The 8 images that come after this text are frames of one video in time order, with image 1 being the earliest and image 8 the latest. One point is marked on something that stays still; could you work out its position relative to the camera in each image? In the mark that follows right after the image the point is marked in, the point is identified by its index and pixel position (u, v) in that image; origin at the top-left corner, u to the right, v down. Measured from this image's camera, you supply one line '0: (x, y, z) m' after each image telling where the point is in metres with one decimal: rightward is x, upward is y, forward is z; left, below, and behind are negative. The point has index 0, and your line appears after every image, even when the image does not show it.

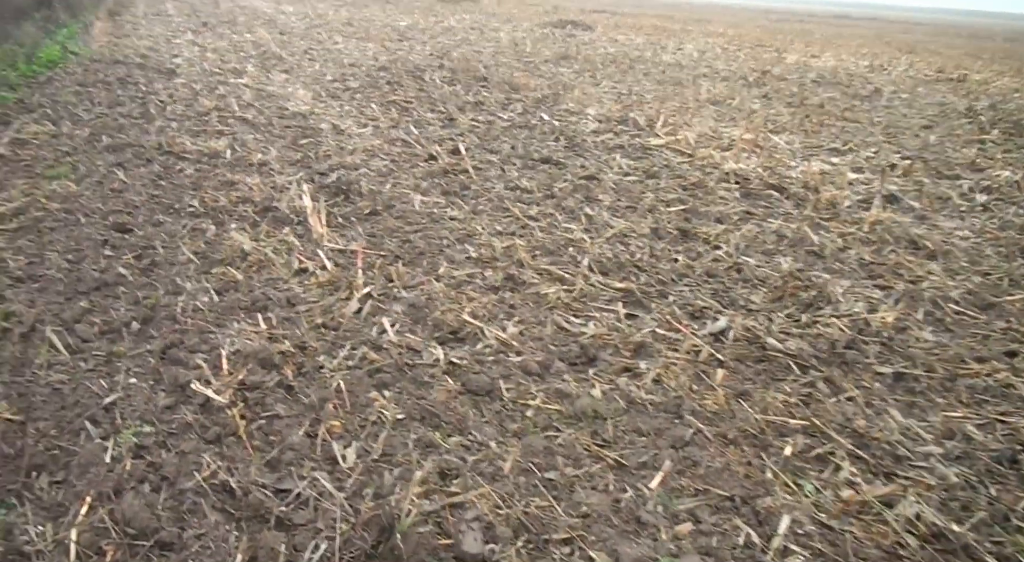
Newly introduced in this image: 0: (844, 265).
0: (+1.5, +0.1, +2.7) m
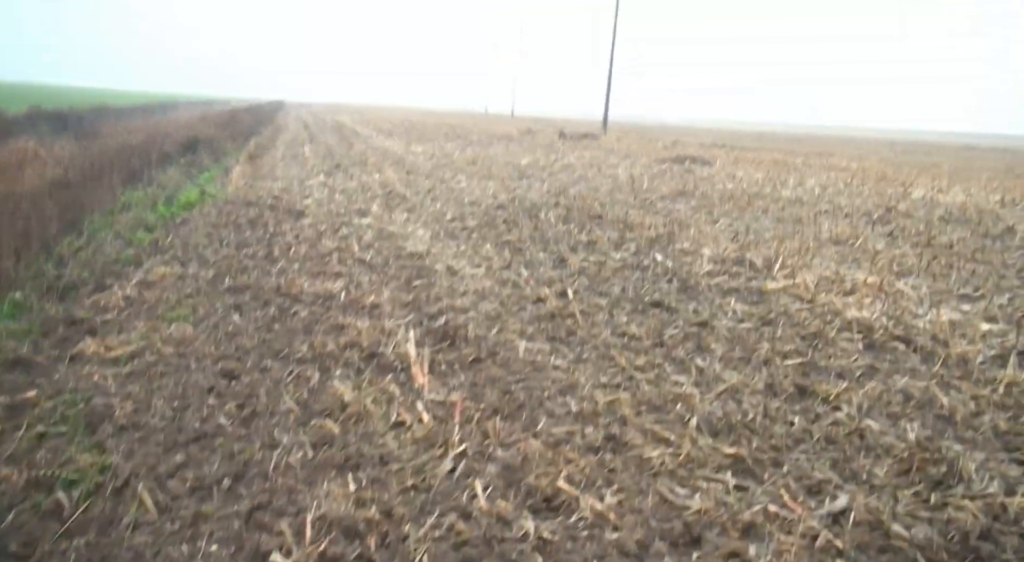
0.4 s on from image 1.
0: (+1.9, -0.6, +2.4) m
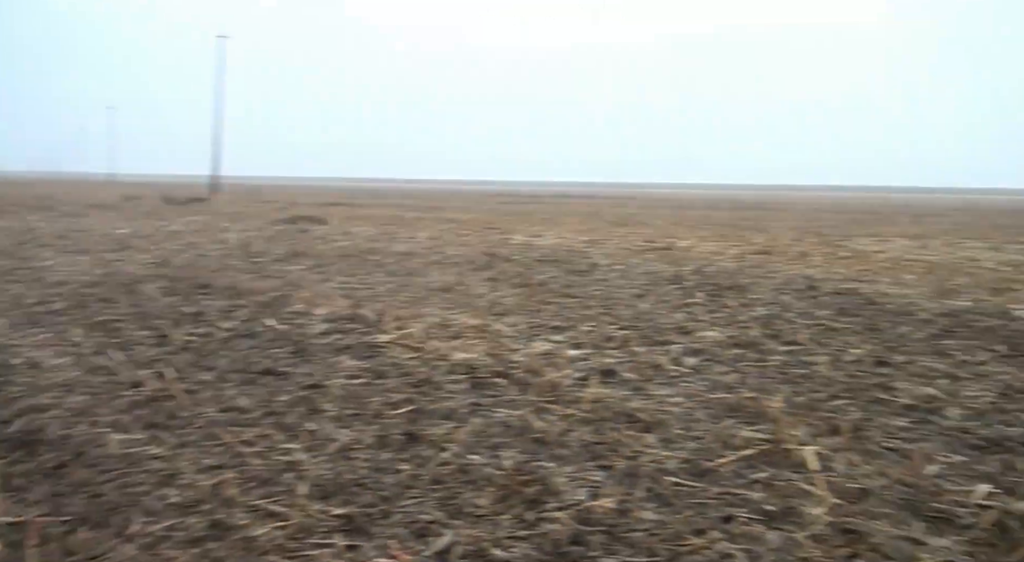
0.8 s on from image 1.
0: (+0.3, -0.8, +2.7) m
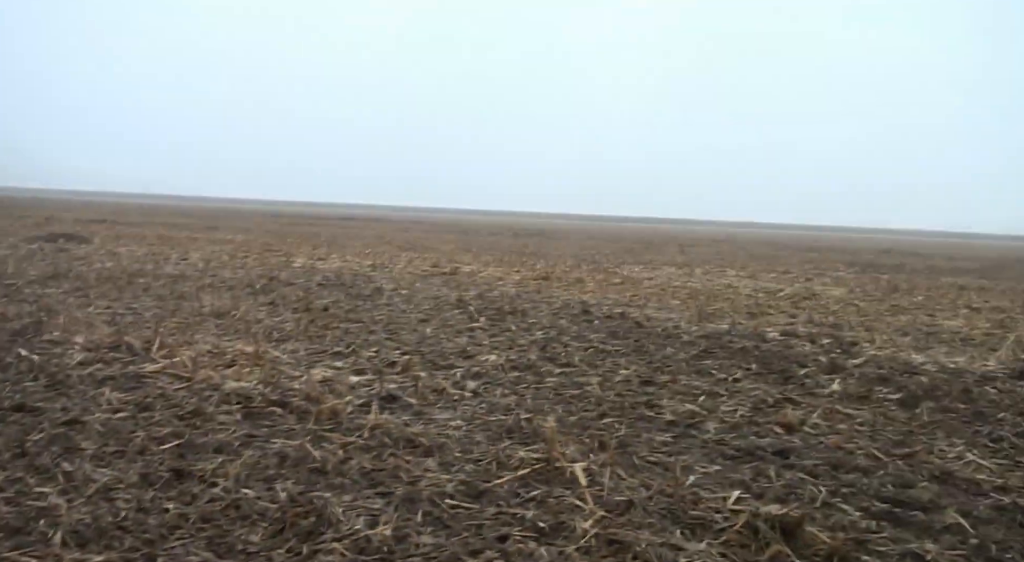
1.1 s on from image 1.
0: (-0.8, -0.9, +2.7) m
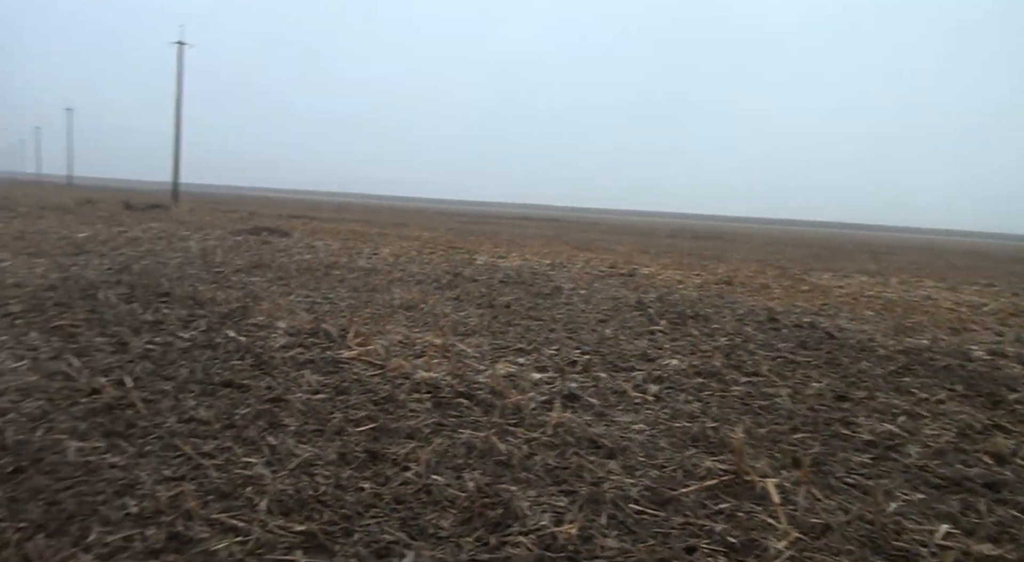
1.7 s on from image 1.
0: (+0.1, -0.9, +2.7) m
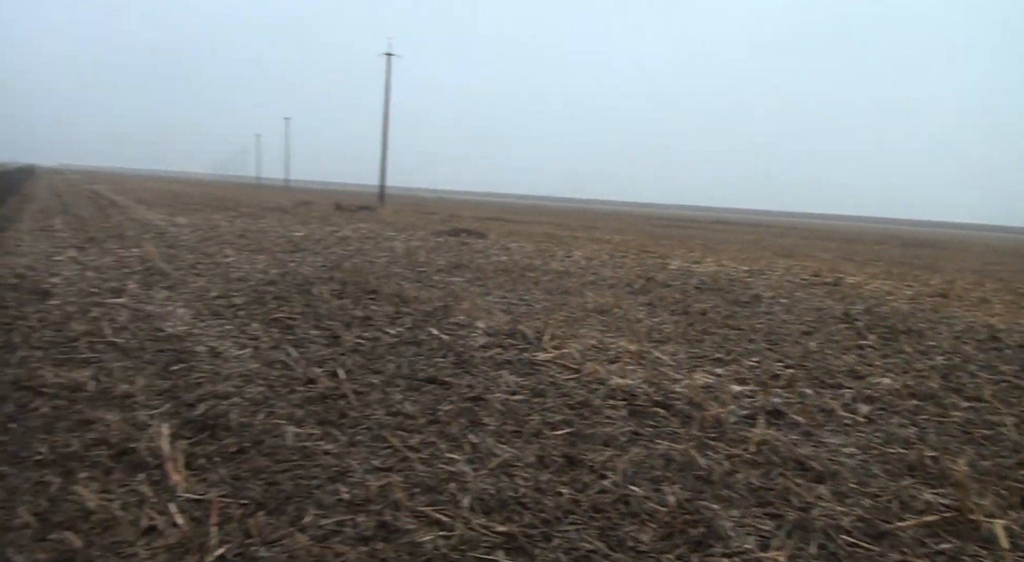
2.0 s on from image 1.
0: (+1.0, -0.9, +2.6) m
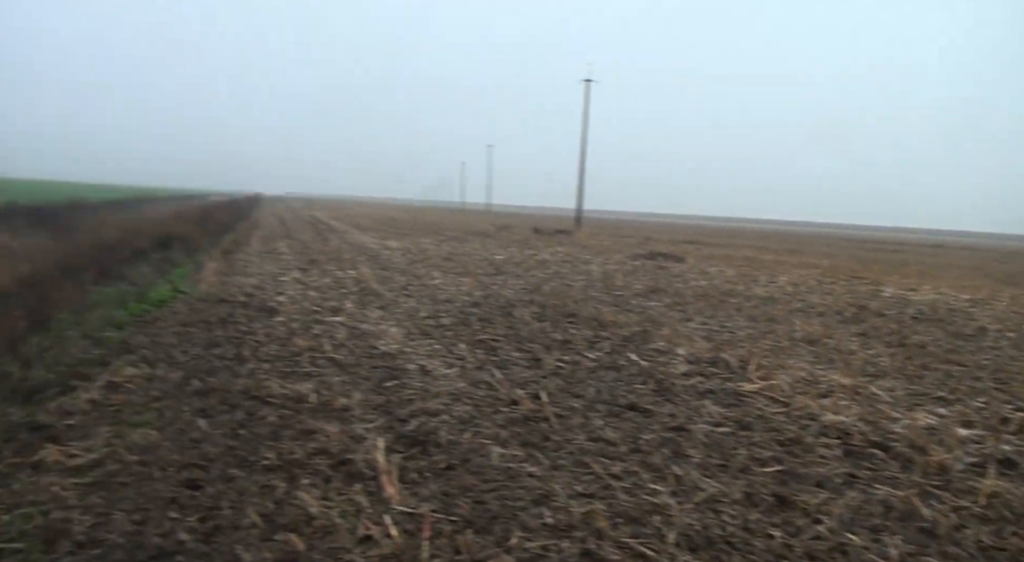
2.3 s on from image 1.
0: (+1.8, -1.1, +2.3) m
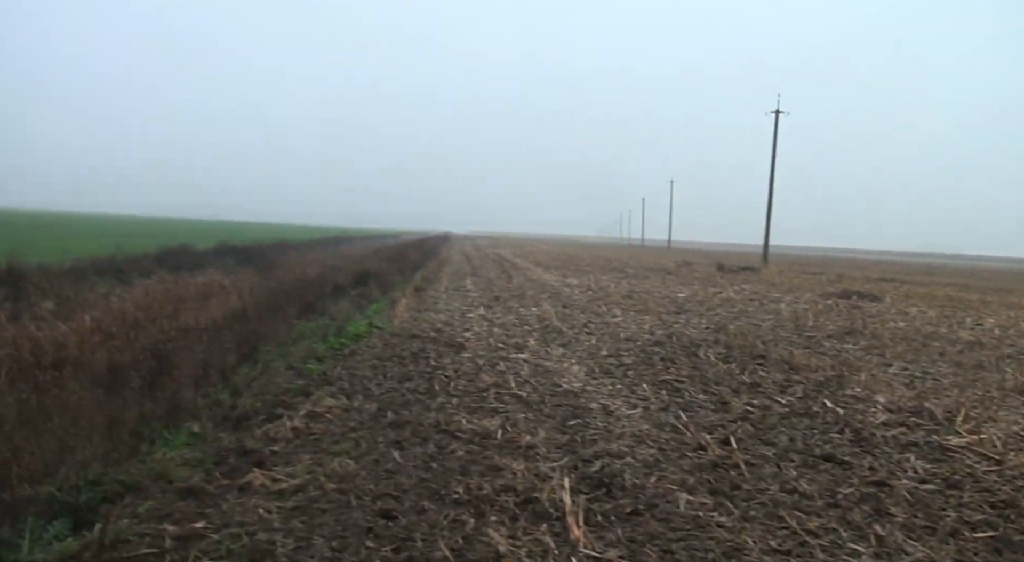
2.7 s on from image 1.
0: (+2.6, -1.3, +2.1) m
